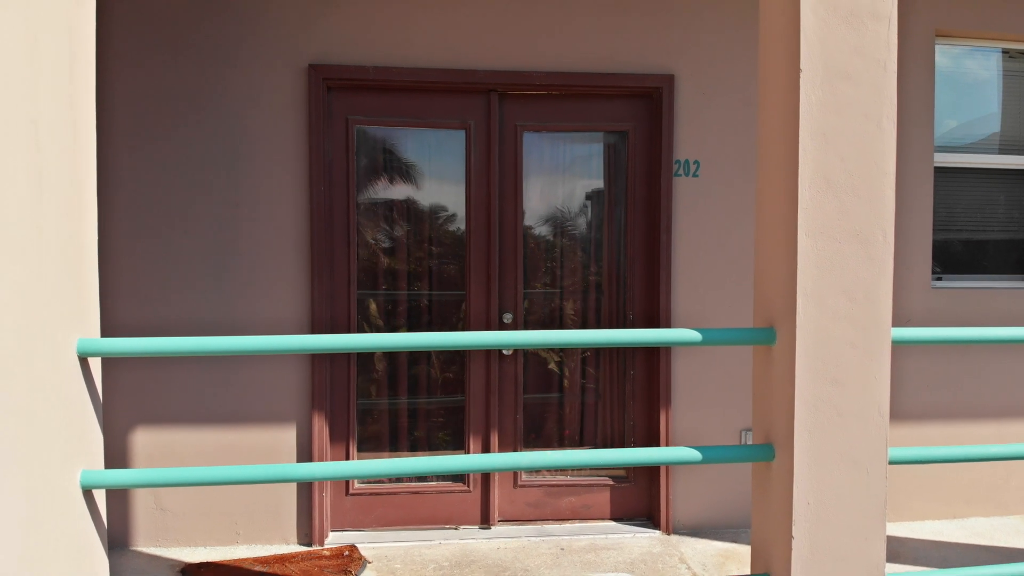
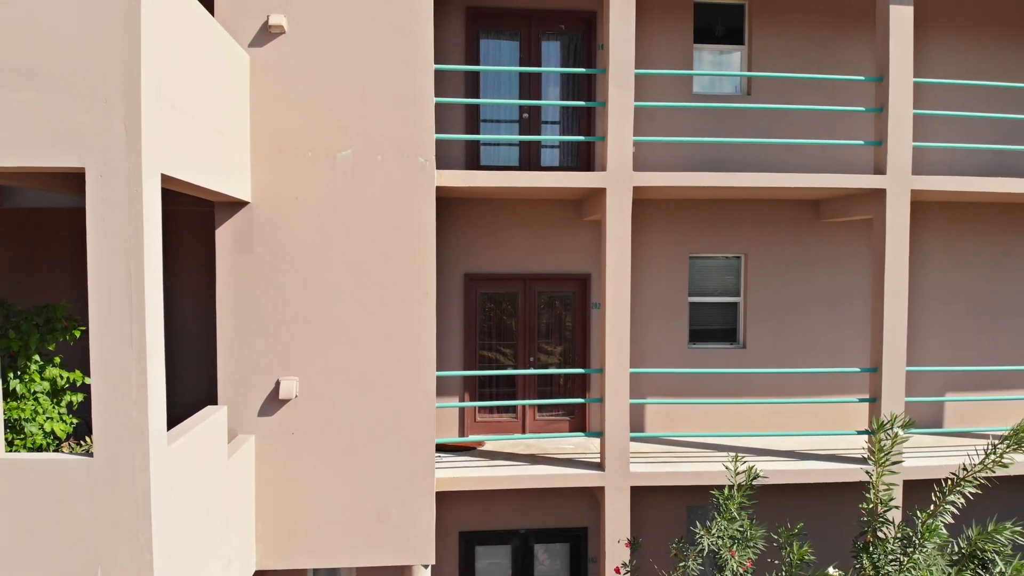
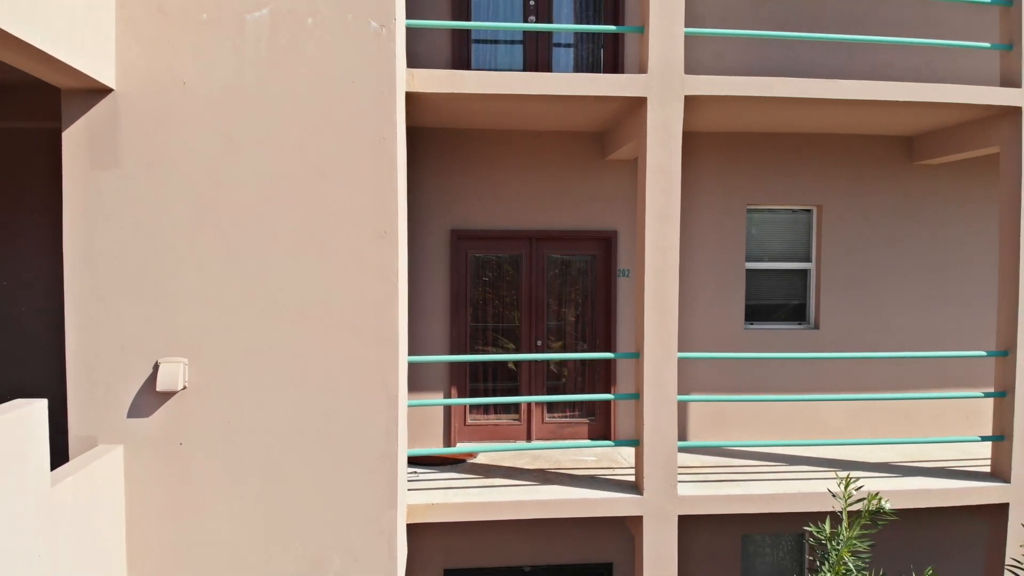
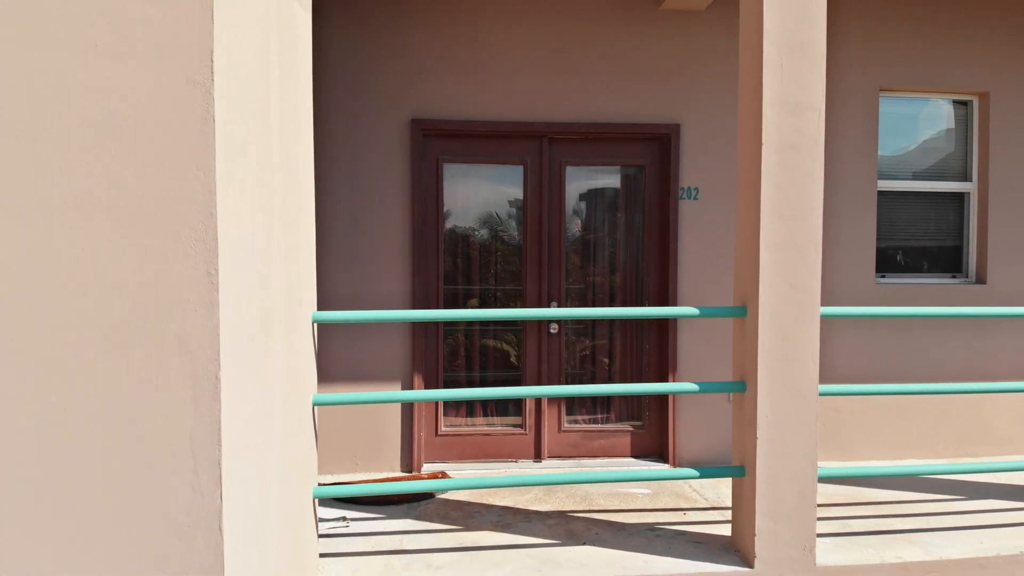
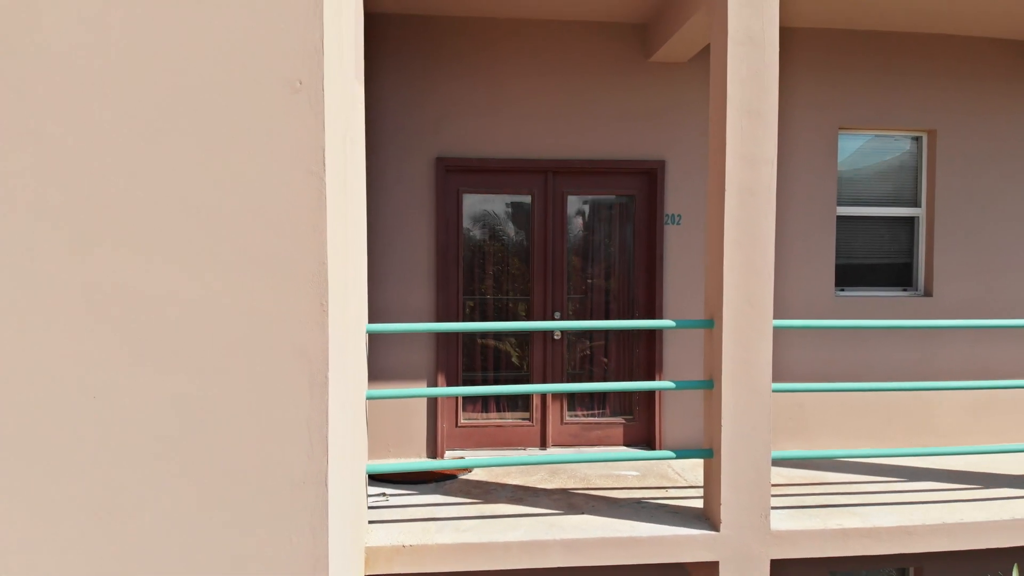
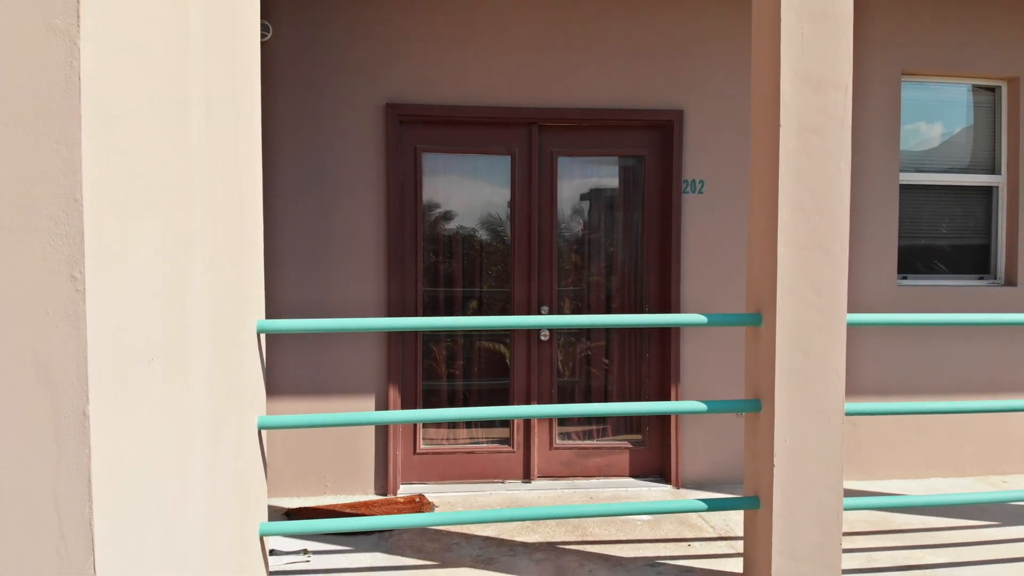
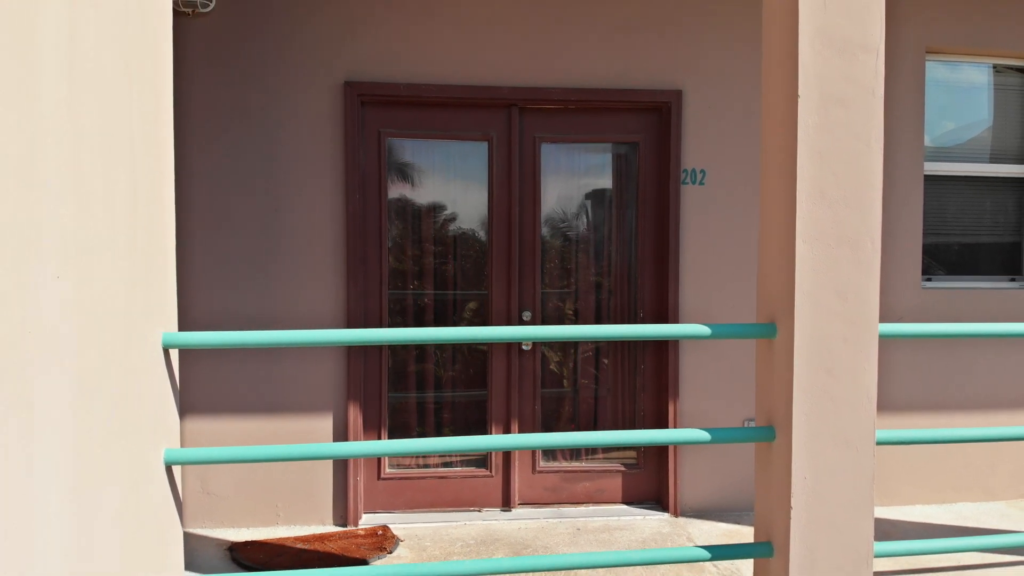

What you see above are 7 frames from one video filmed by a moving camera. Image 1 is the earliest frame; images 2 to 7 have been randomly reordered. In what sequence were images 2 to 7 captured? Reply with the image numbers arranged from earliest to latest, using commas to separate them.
7, 6, 4, 5, 3, 2
